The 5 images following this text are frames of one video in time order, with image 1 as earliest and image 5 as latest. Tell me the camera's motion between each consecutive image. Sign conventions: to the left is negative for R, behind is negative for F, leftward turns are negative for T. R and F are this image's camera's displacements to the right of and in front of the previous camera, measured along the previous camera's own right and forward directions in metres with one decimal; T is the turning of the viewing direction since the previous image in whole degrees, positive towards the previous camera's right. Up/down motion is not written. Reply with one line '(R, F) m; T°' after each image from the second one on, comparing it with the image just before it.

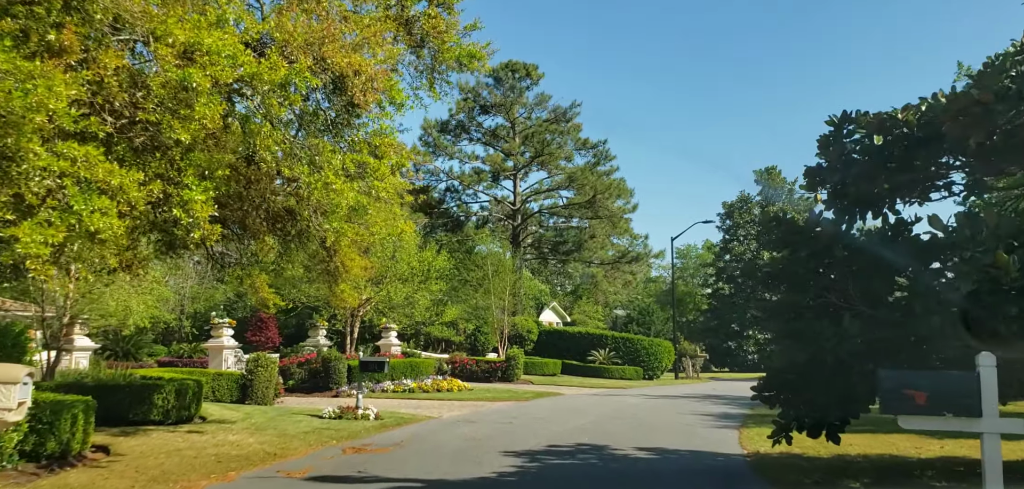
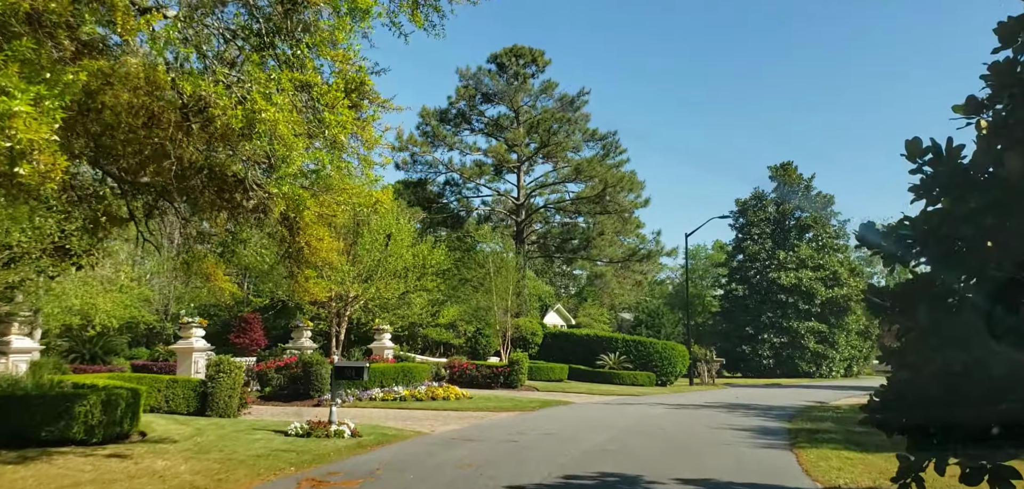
(0.0, +2.6) m; 0°
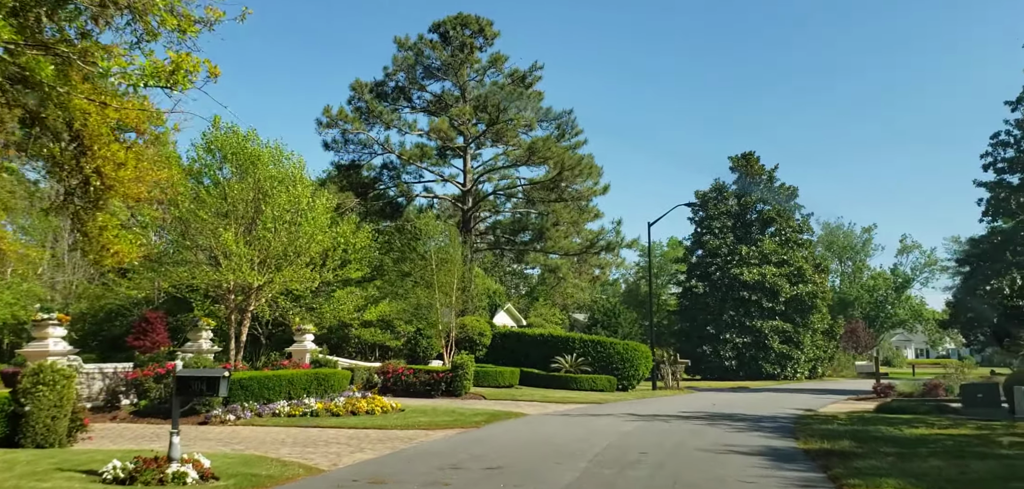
(+0.2, +4.0) m; +3°
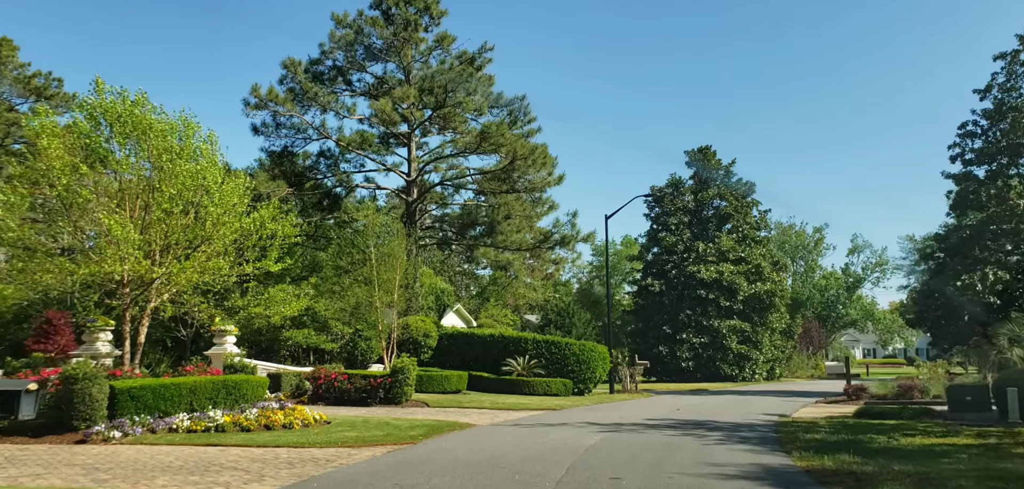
(+0.1, +2.4) m; +3°
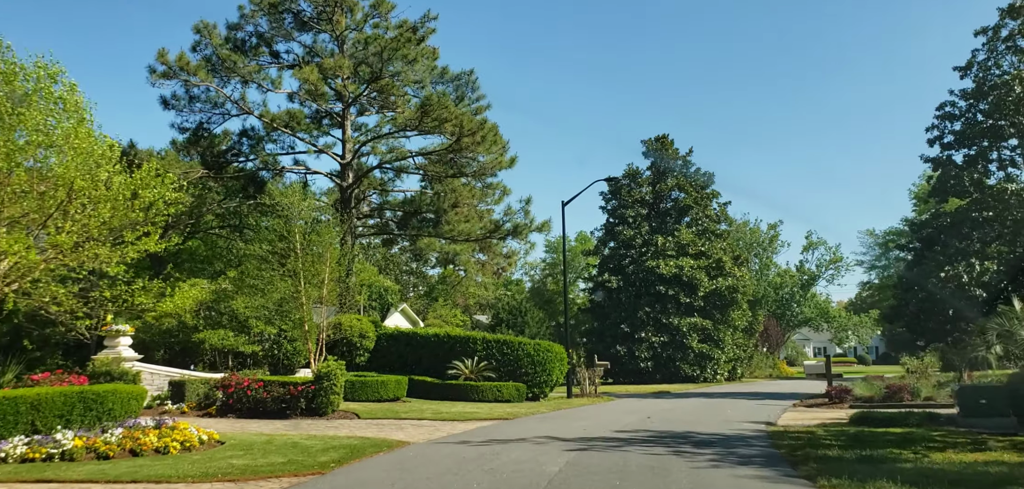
(+0.2, +3.2) m; +3°
